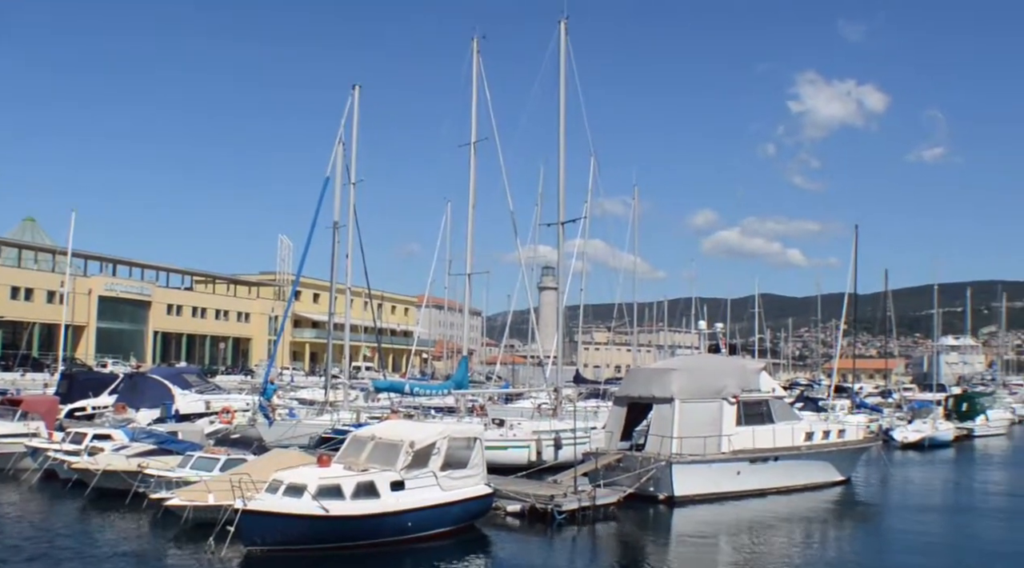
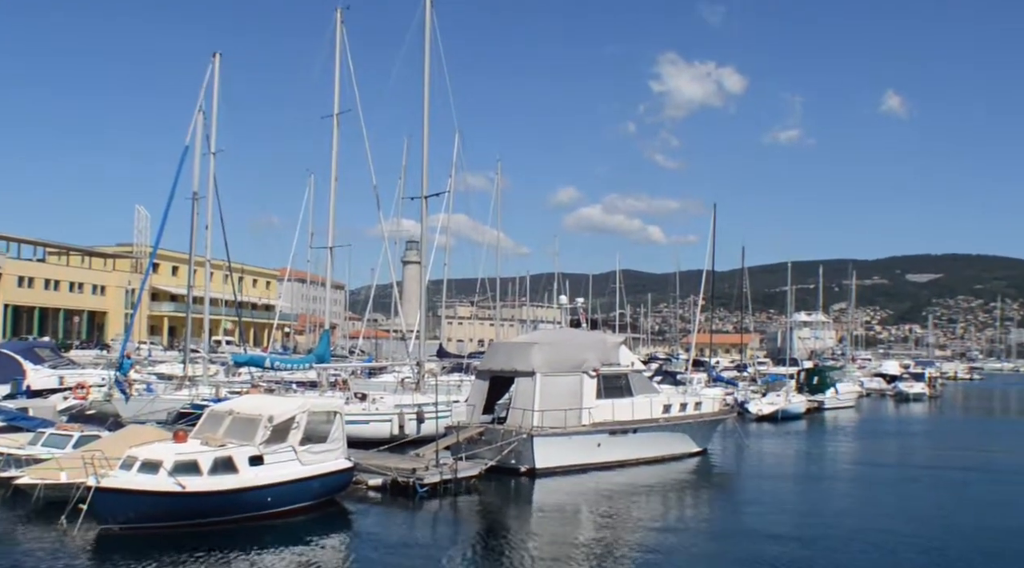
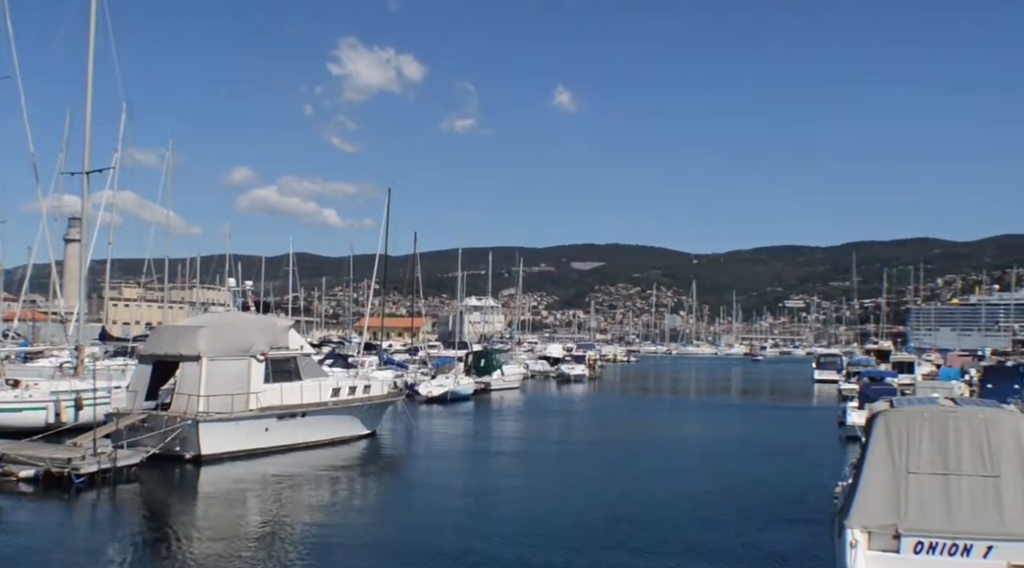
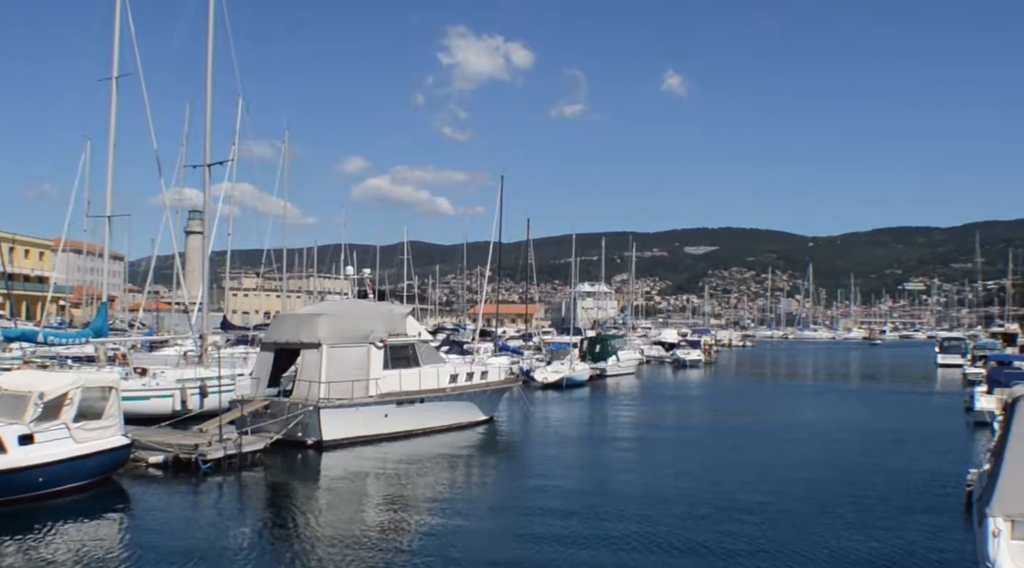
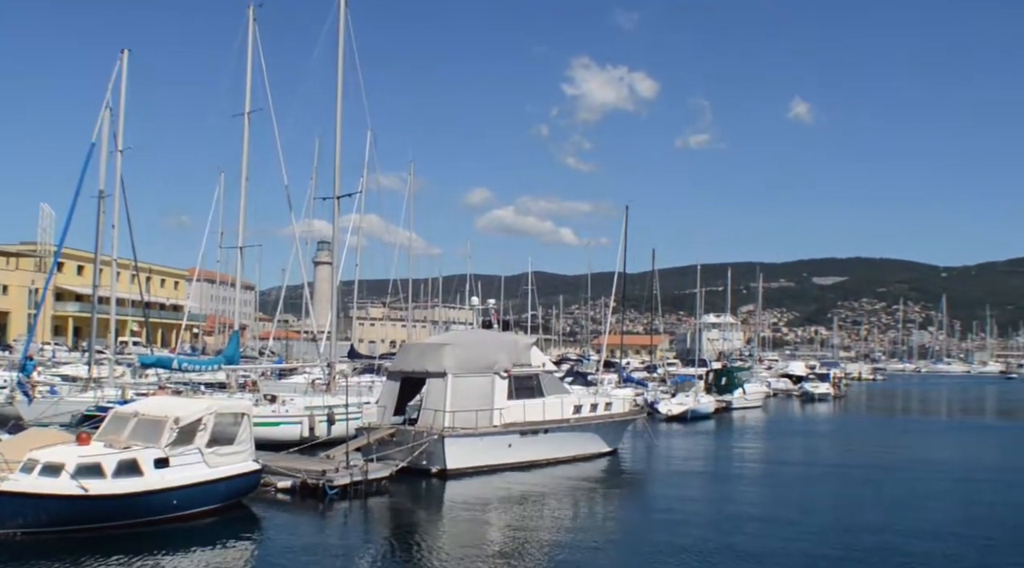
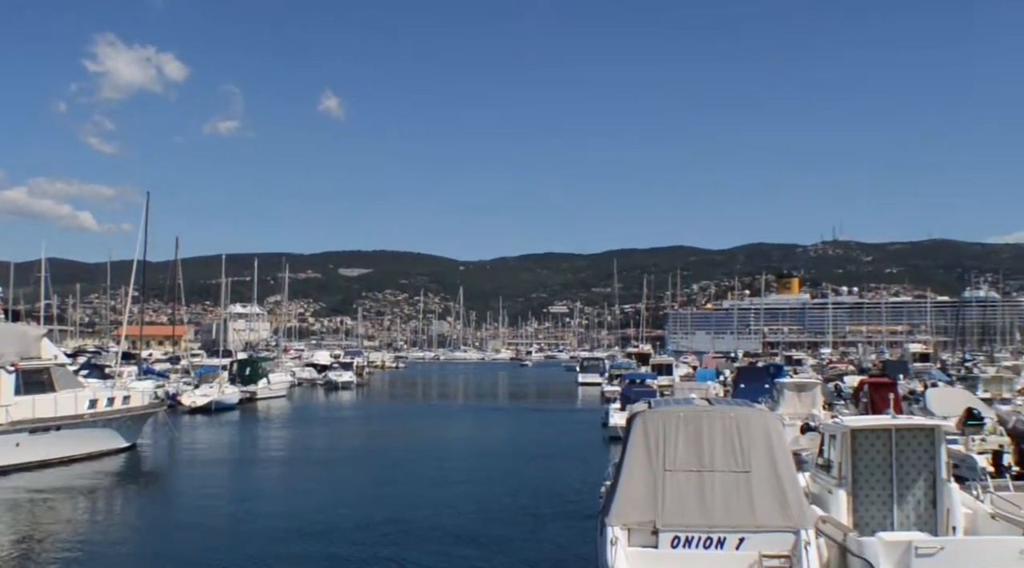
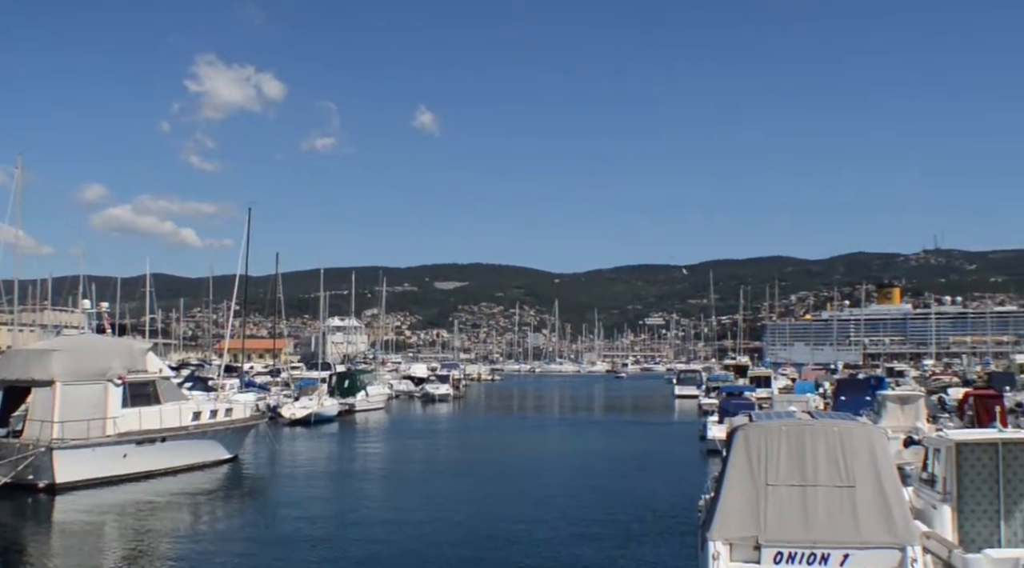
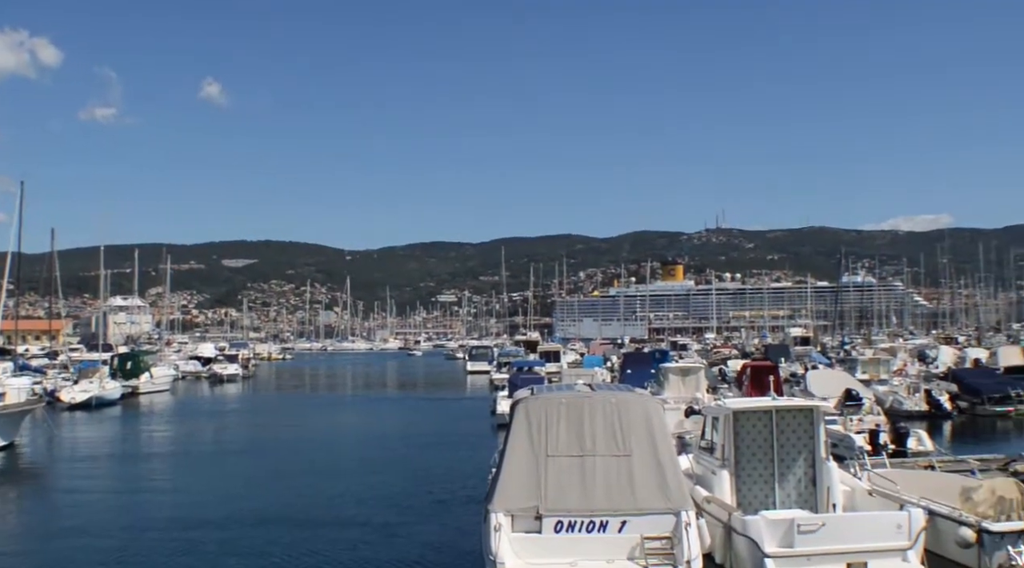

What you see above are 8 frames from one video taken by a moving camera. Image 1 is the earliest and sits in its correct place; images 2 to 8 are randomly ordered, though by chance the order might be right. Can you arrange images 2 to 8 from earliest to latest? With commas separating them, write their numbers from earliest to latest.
2, 5, 4, 3, 7, 6, 8
